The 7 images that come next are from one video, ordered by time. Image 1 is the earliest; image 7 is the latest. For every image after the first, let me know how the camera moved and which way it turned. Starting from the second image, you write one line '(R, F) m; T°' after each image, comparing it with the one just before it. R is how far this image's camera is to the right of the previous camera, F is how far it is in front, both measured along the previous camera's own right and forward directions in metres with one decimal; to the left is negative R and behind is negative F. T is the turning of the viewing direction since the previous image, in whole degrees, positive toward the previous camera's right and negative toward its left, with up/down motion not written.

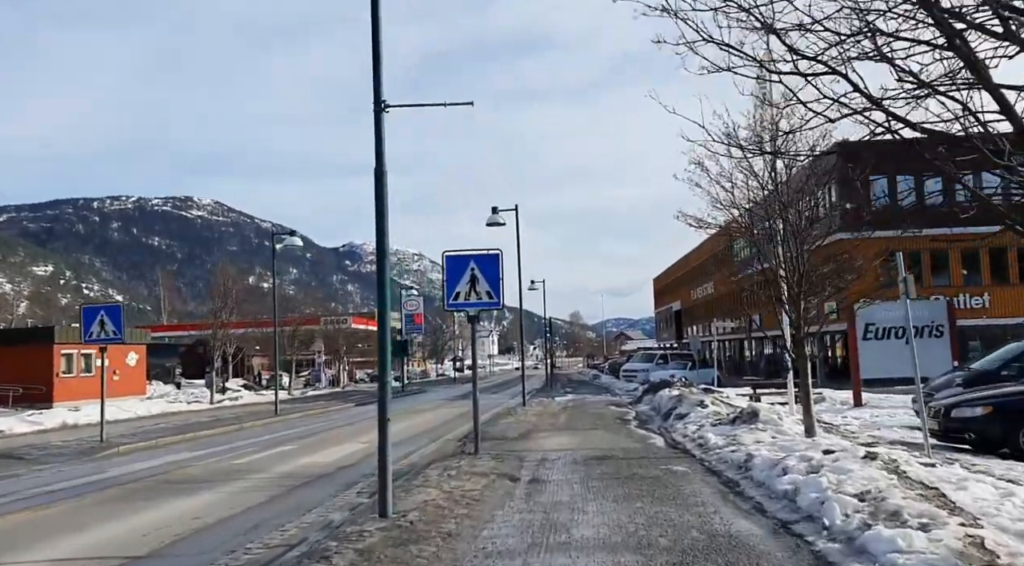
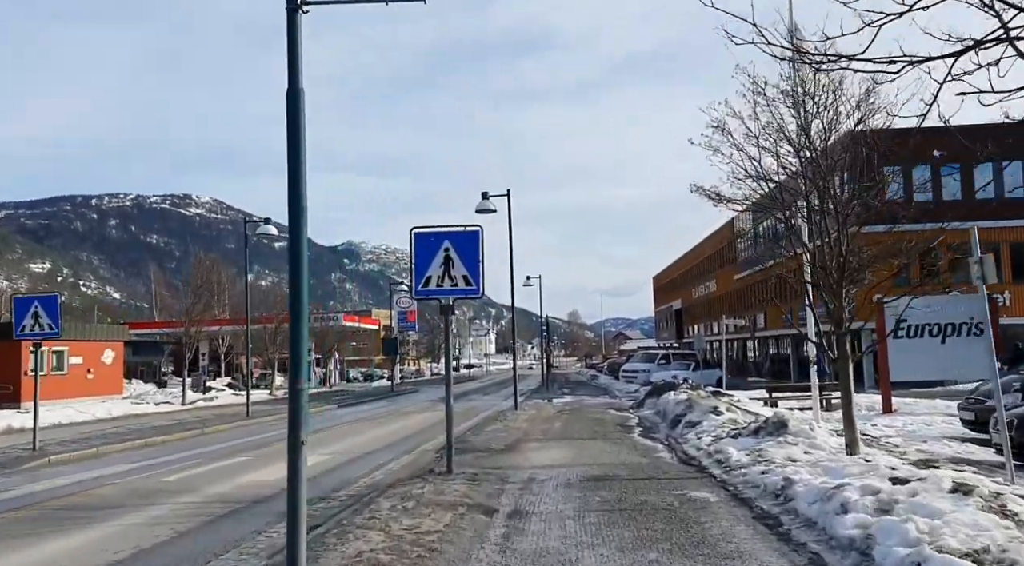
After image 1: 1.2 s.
(+0.2, +2.5) m; 0°
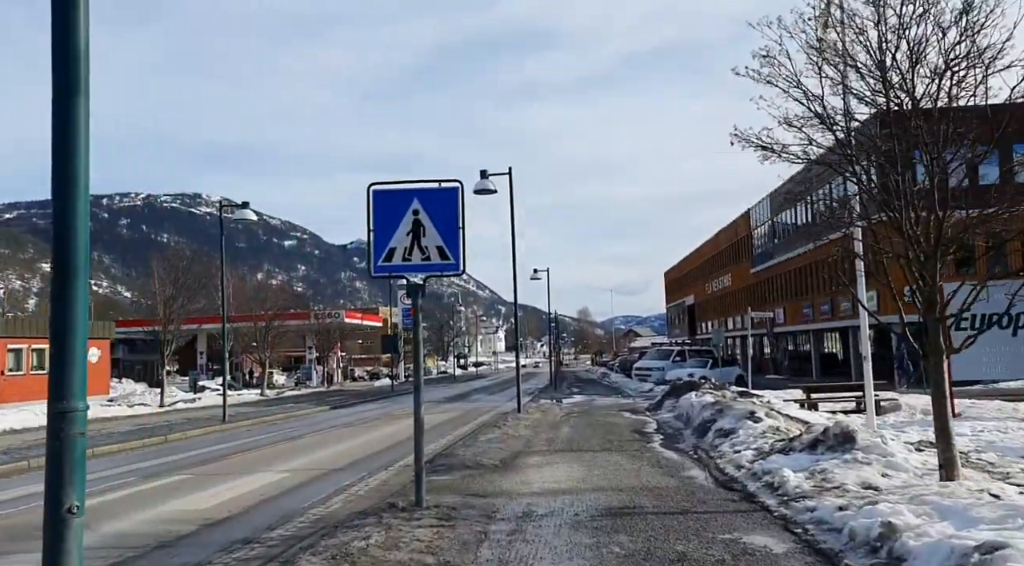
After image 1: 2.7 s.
(+0.2, +2.9) m; -1°
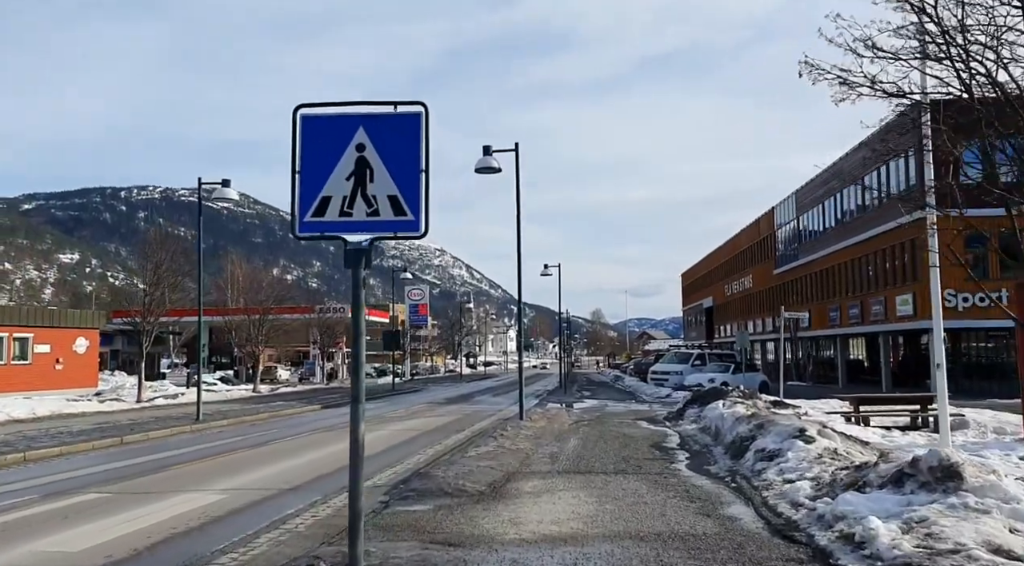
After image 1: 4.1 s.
(+0.2, +2.8) m; -1°
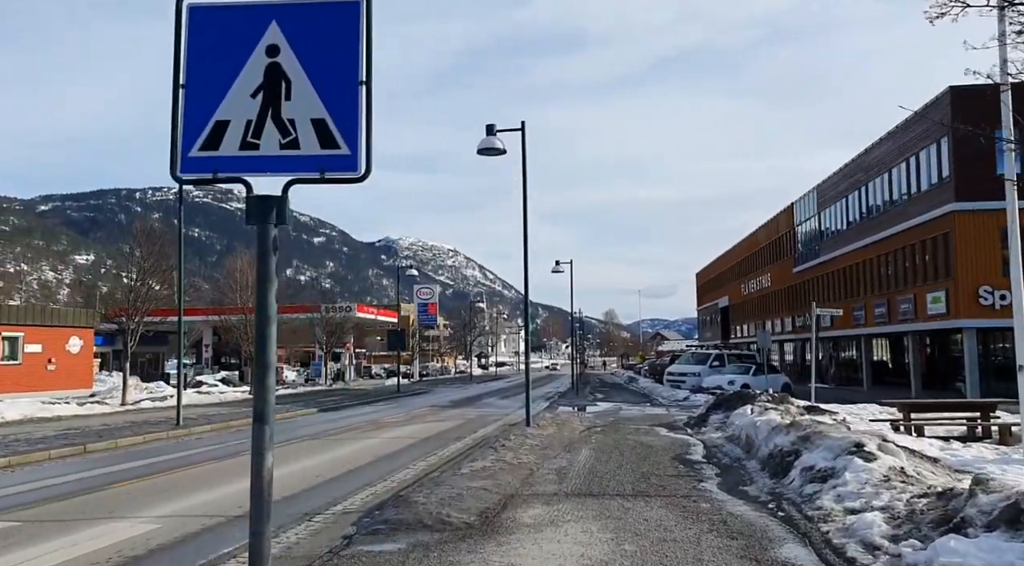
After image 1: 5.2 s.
(+0.2, +2.0) m; -1°
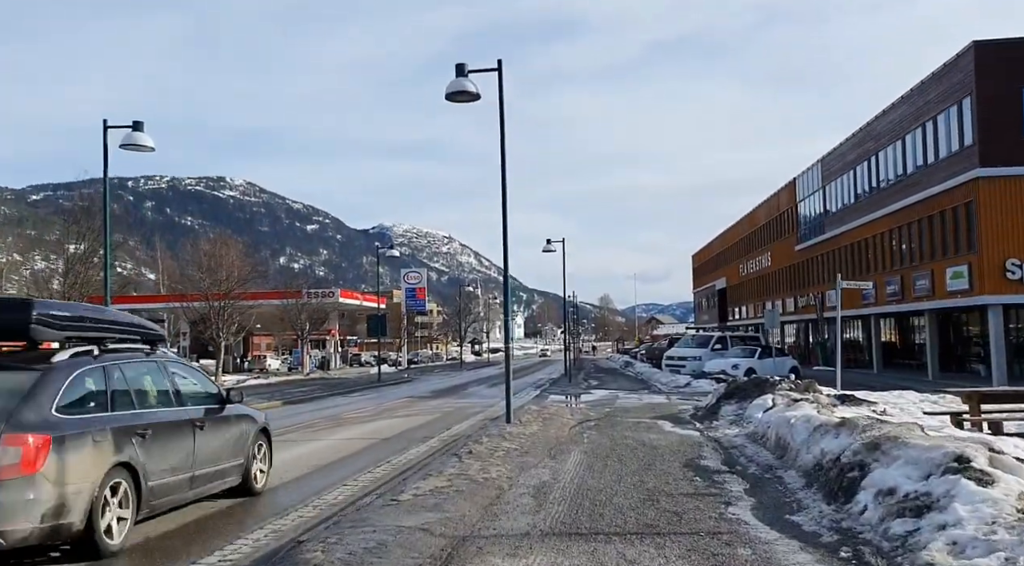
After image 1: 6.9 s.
(+0.3, +3.2) m; 0°
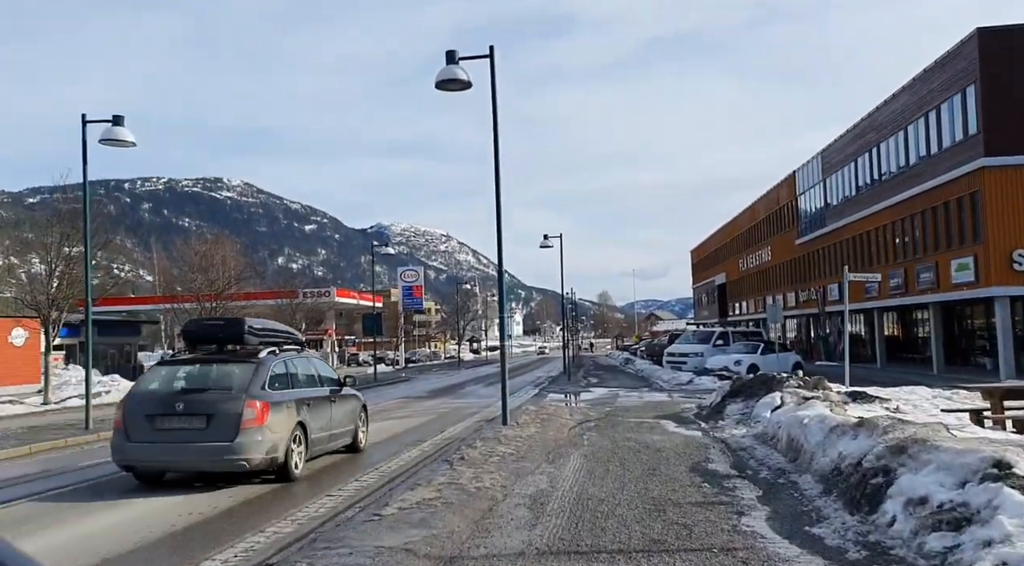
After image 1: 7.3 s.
(+0.1, +0.7) m; 0°
